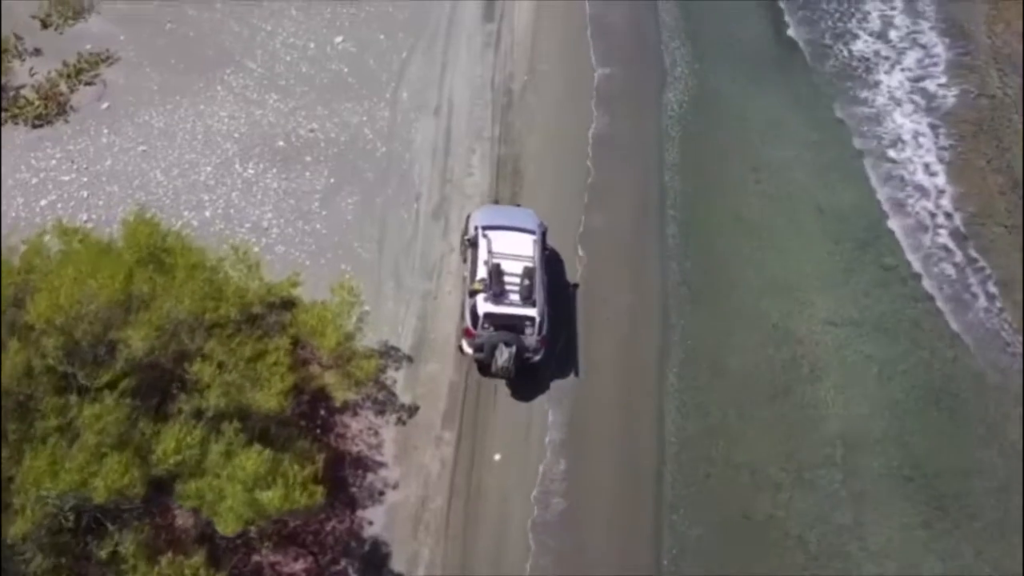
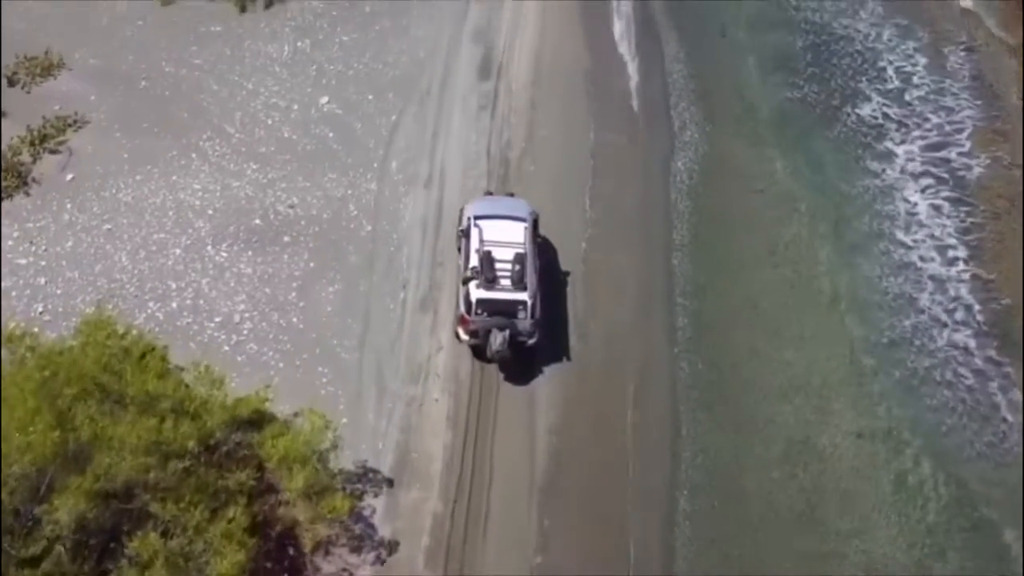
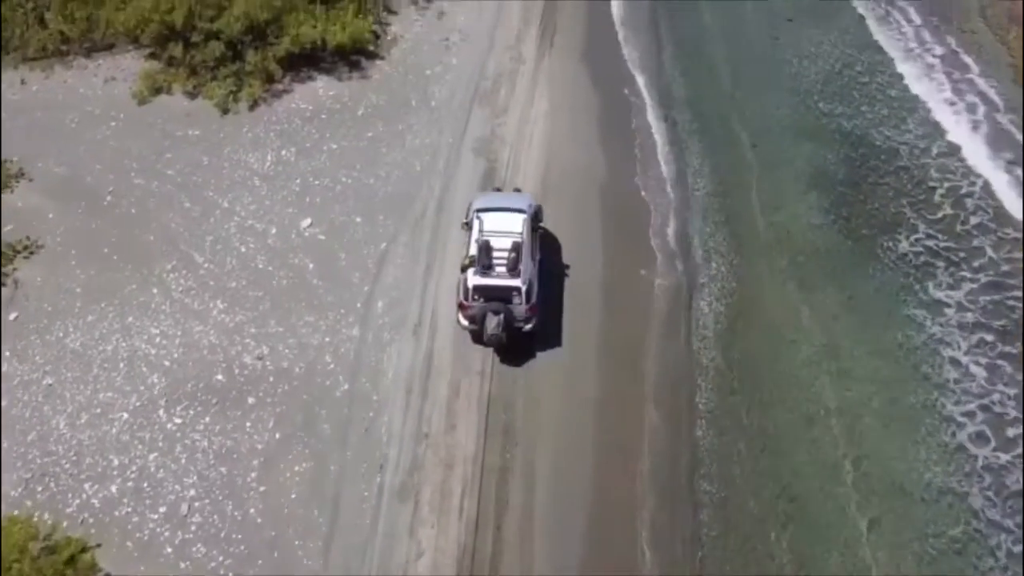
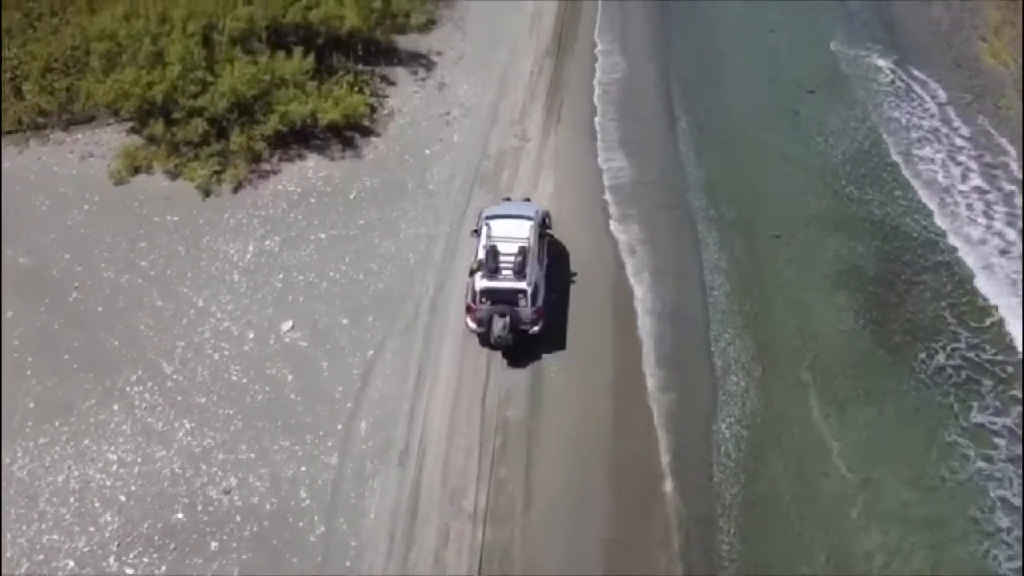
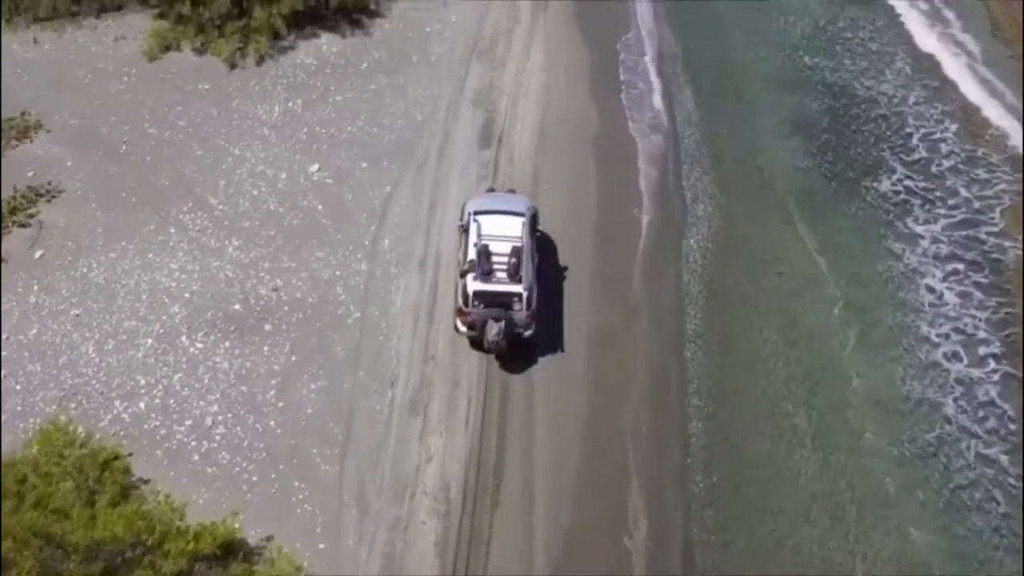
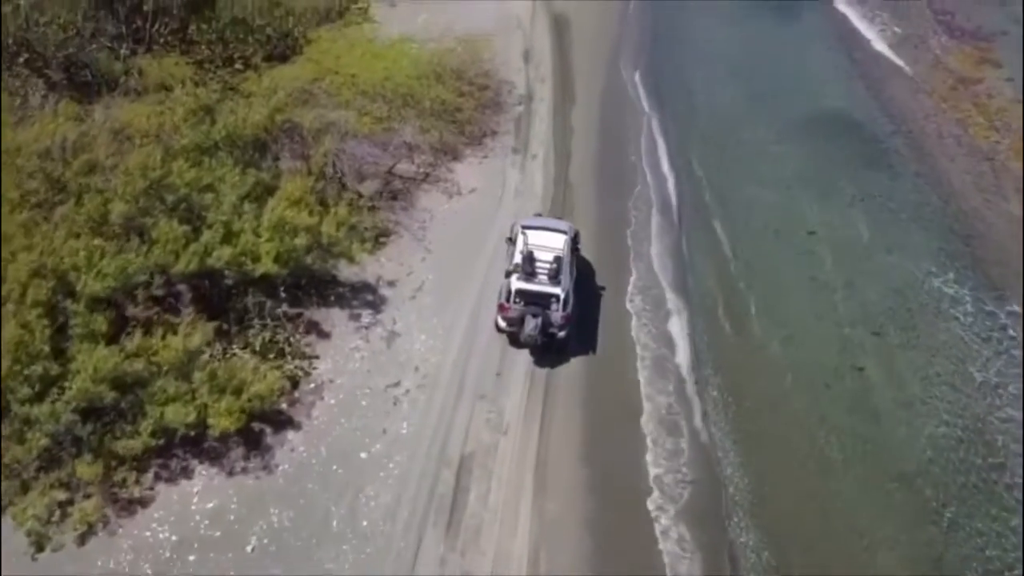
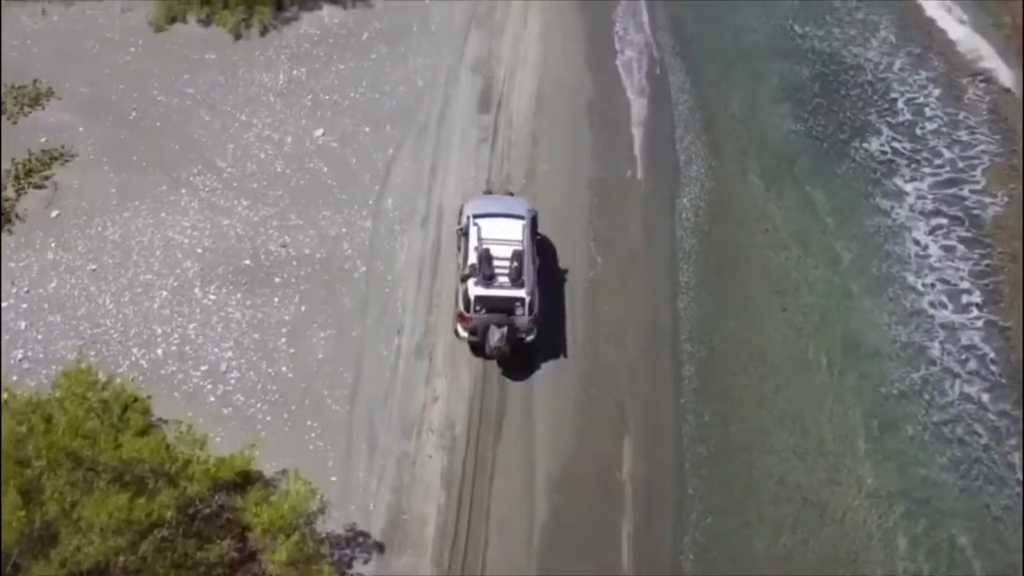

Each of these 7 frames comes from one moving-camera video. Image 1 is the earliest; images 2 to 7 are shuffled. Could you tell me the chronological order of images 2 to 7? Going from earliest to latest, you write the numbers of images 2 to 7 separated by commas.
2, 7, 5, 3, 4, 6
